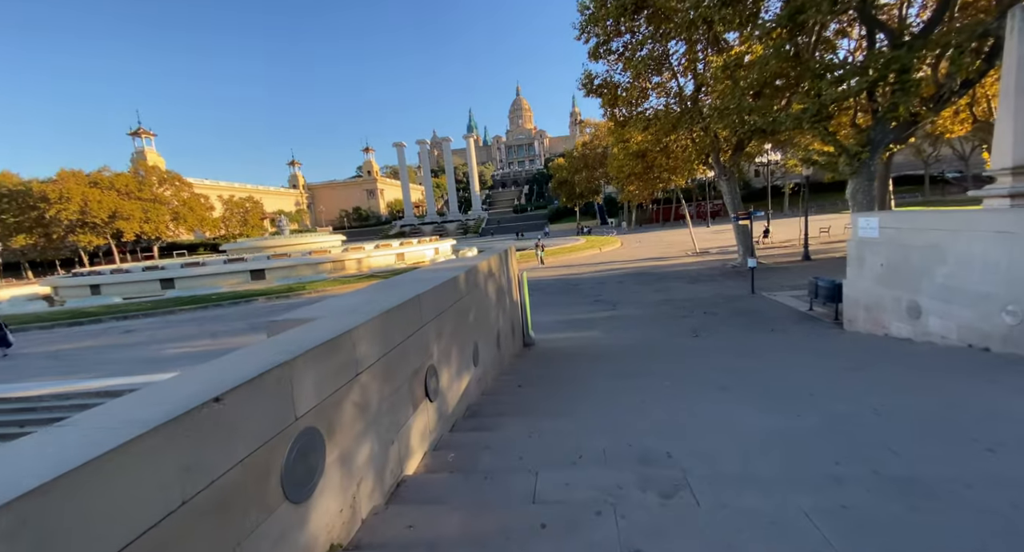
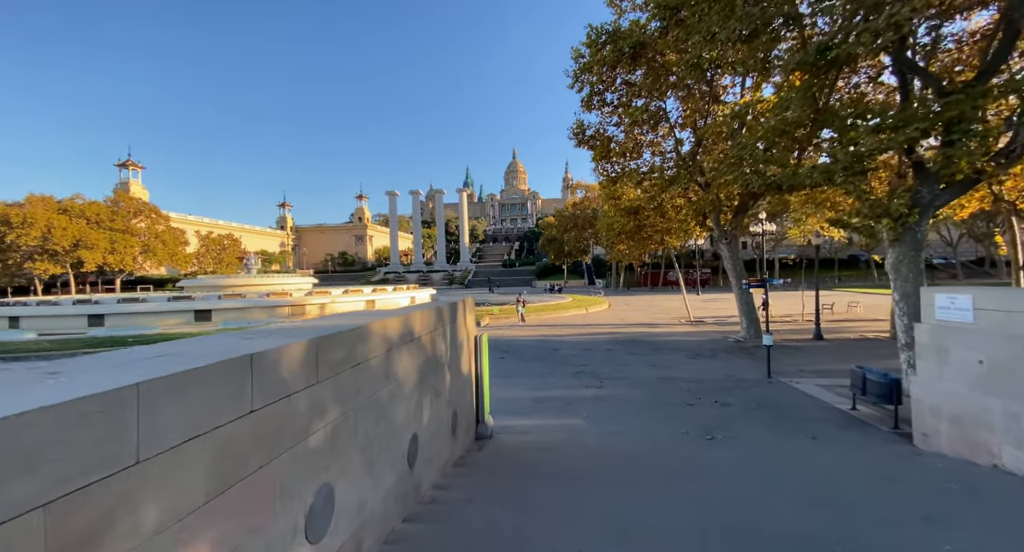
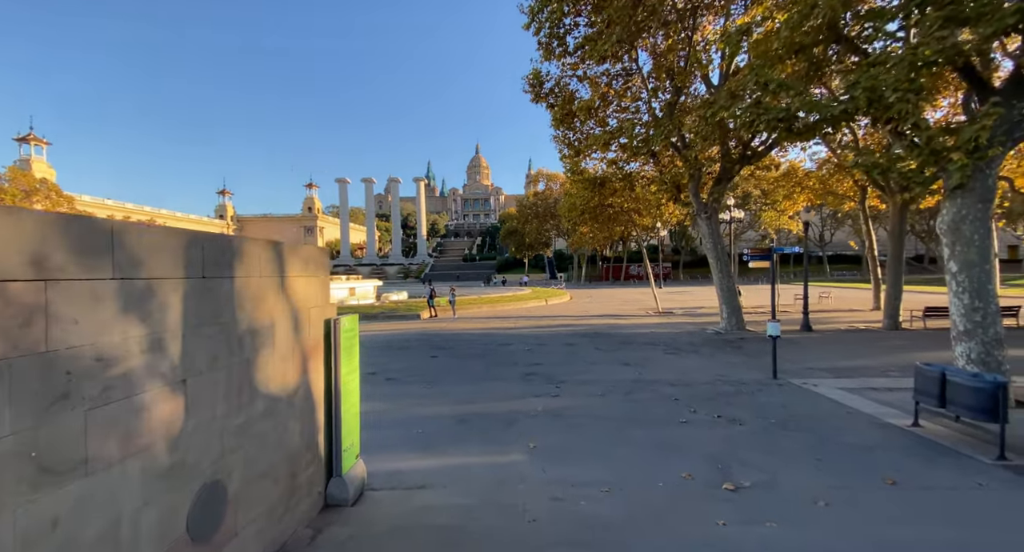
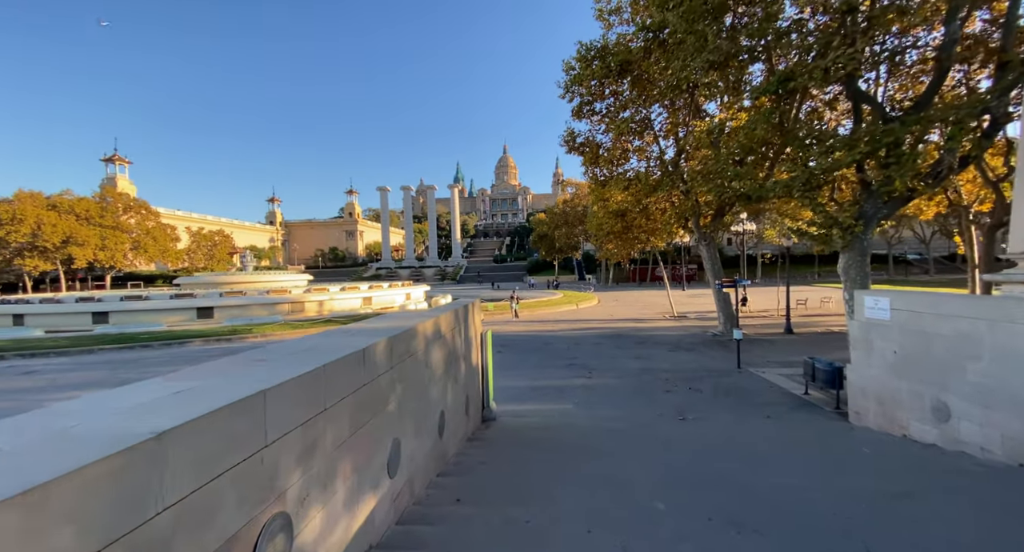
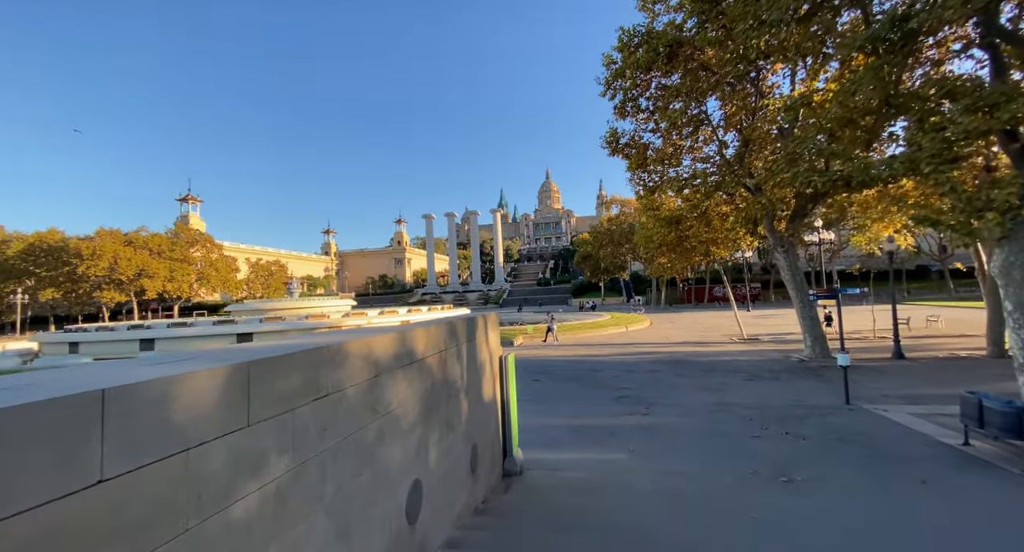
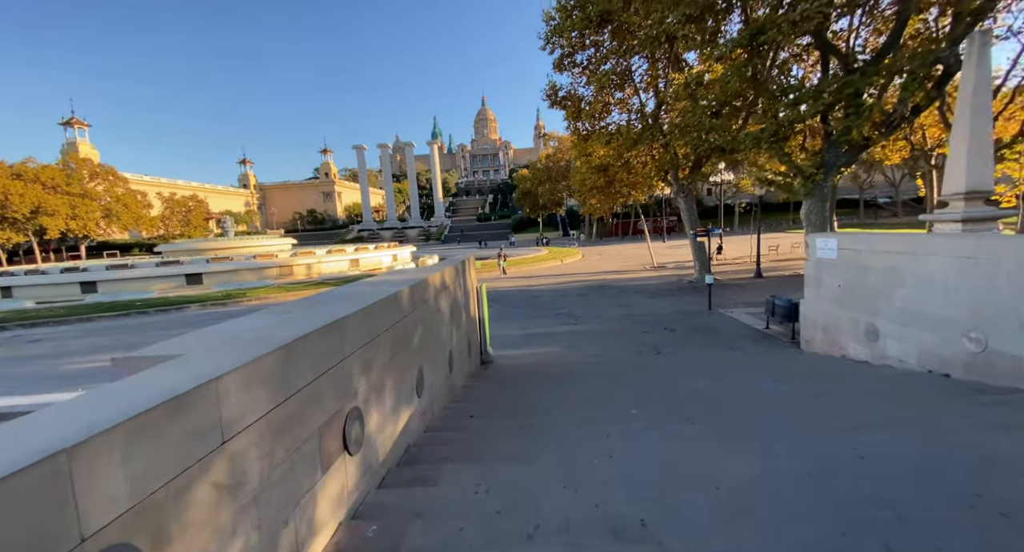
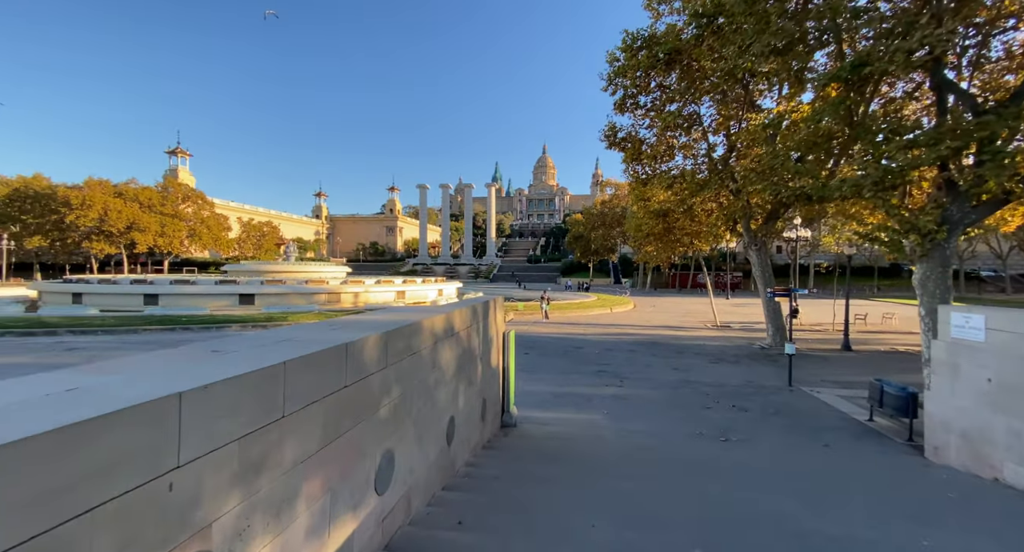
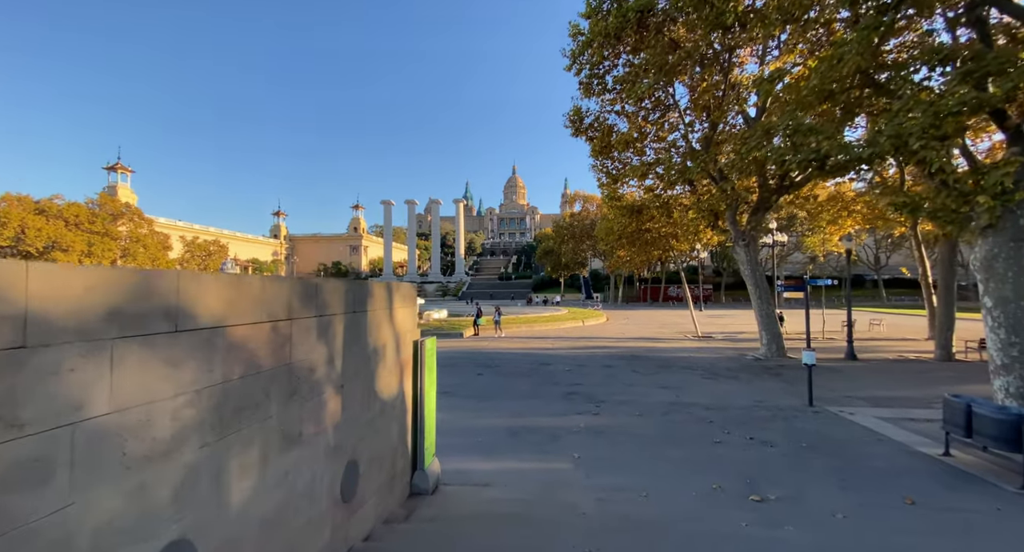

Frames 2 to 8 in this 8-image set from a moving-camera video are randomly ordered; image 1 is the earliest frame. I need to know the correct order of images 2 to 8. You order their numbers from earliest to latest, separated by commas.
6, 4, 7, 2, 5, 8, 3
